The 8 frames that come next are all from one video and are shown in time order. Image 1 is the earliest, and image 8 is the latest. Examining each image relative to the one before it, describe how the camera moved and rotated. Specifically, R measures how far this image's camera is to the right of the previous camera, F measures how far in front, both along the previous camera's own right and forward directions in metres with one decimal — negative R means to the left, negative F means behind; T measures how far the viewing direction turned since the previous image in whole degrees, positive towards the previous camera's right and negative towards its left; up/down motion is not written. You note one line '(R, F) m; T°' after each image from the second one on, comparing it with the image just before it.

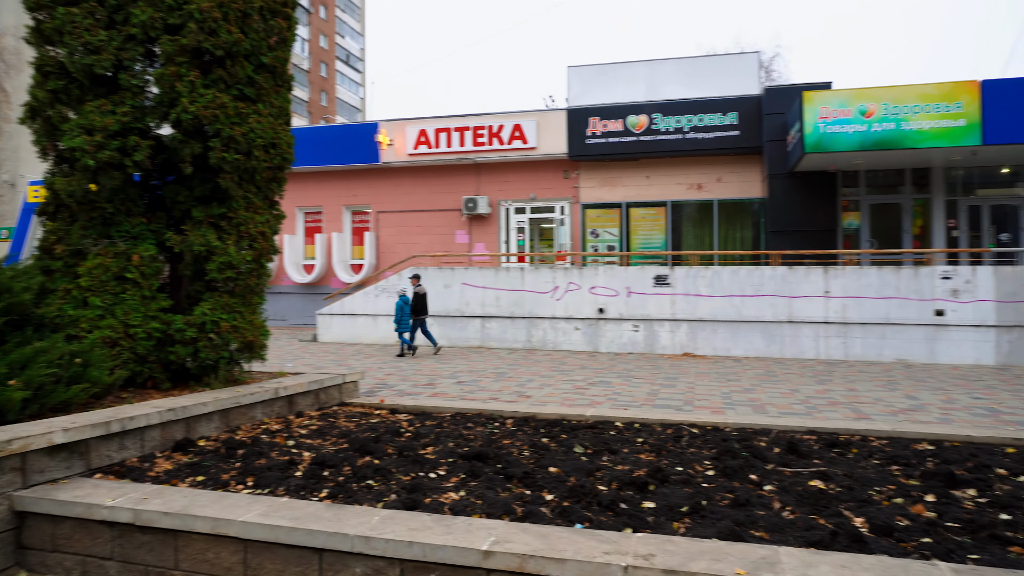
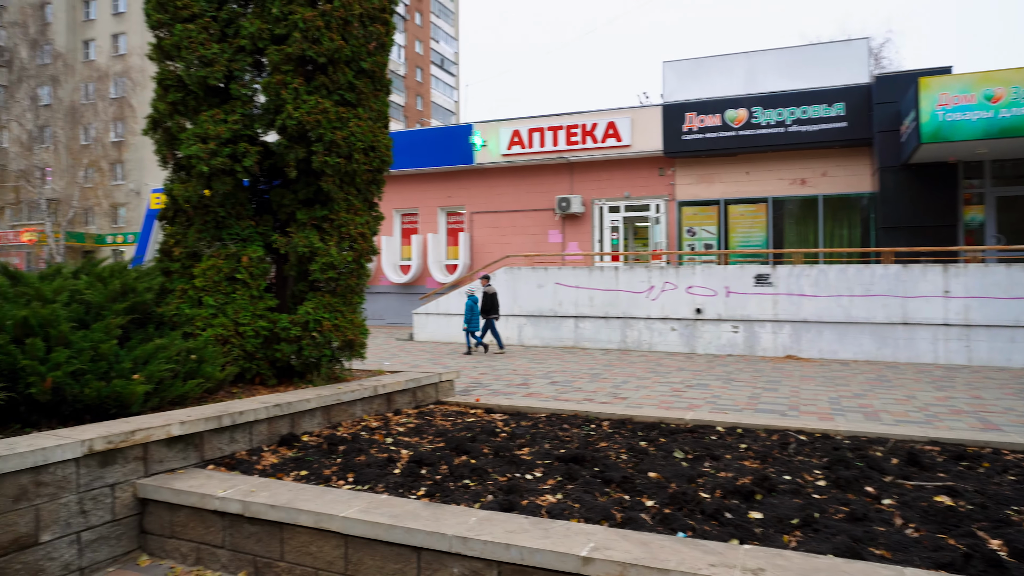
(0.0, +0.1) m; -7°
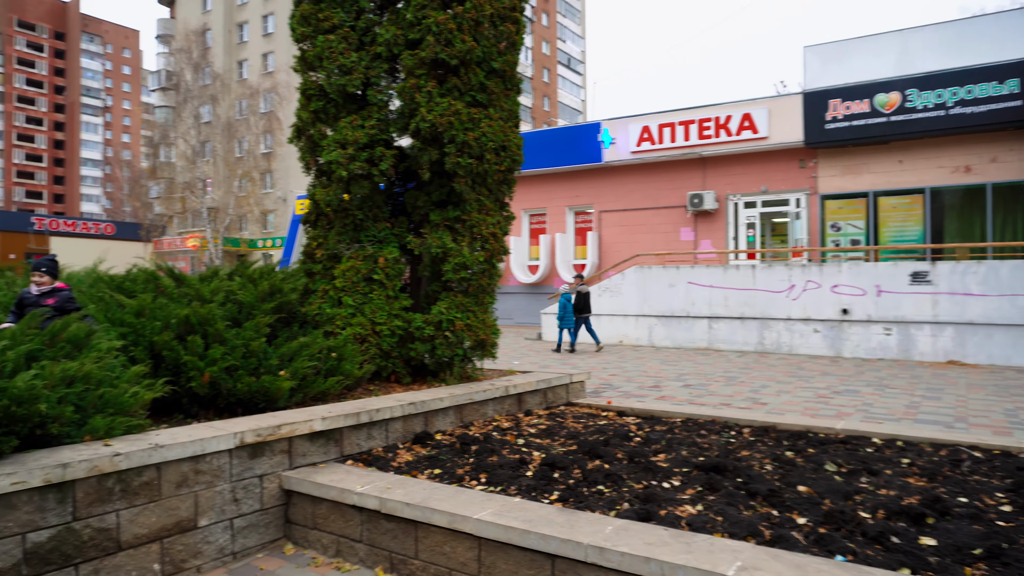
(0.0, +0.1) m; -10°
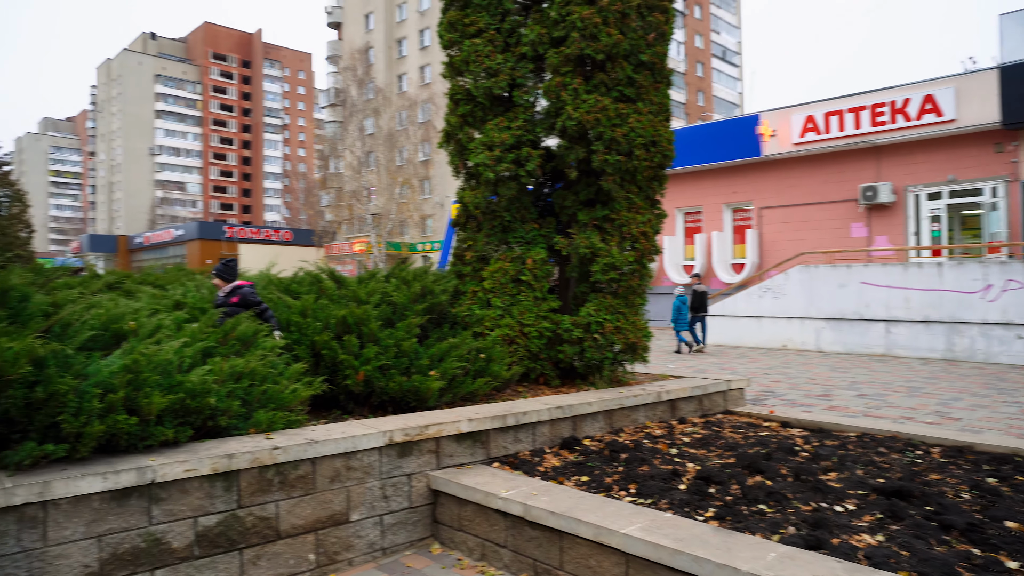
(0.0, +0.2) m; -12°
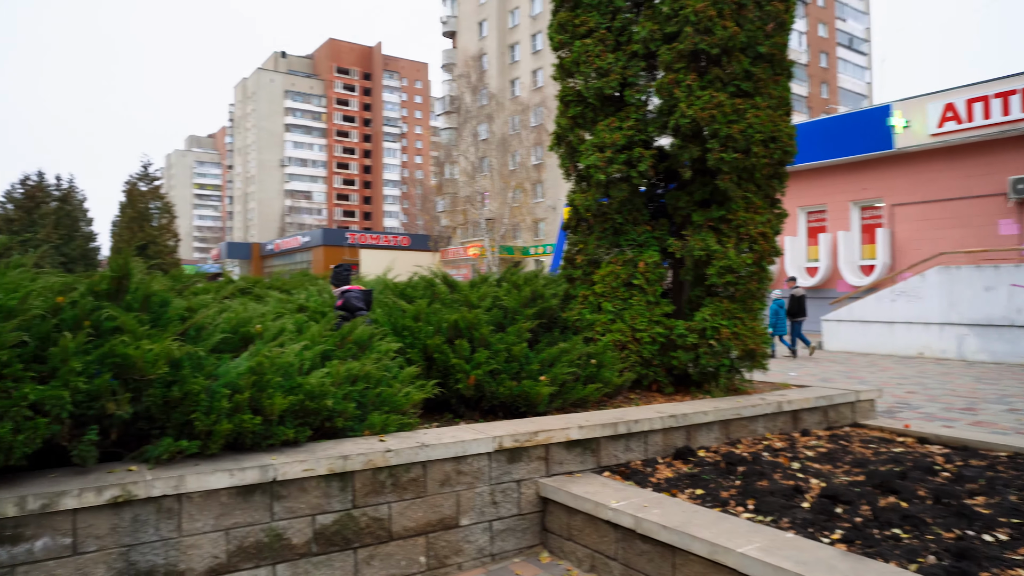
(0.0, +0.1) m; -9°
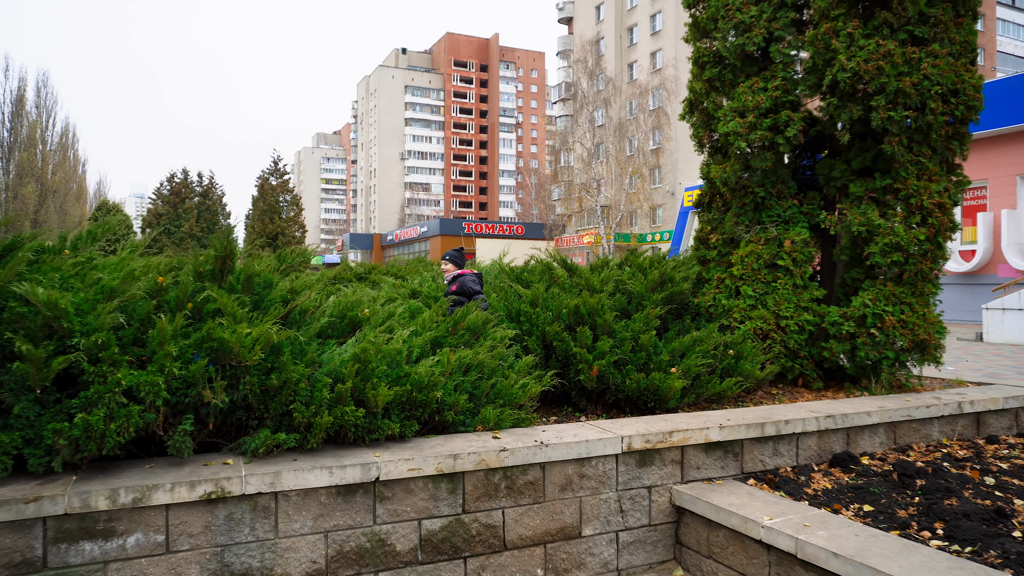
(-0.1, +0.5) m; -9°
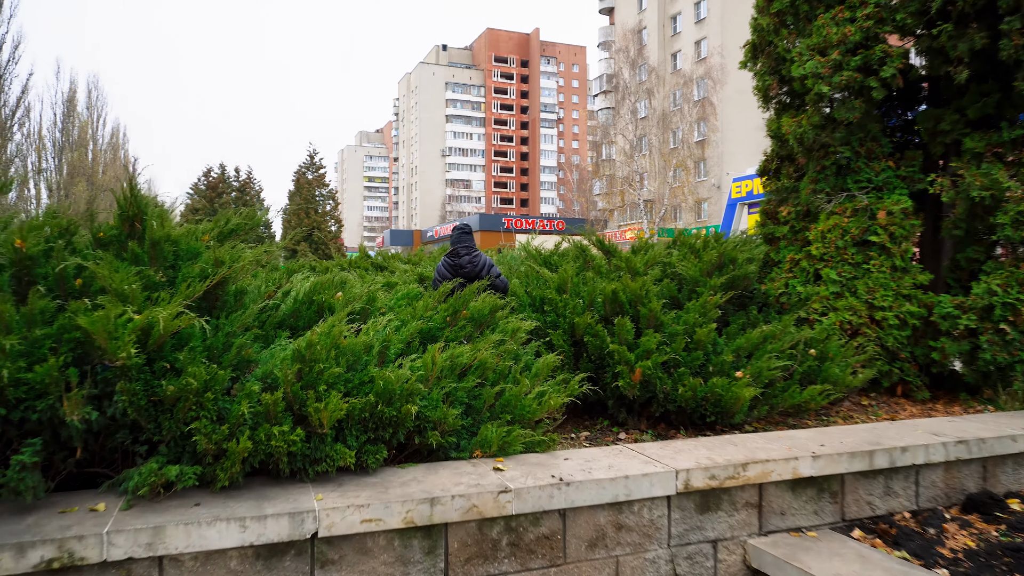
(+0.1, +1.1) m; -3°
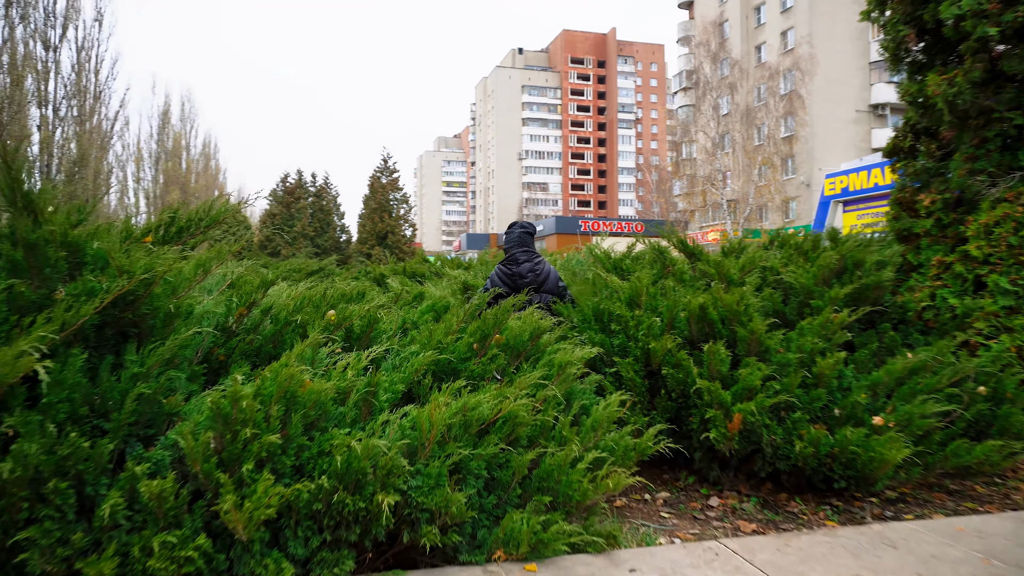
(+0.1, +1.0) m; -6°
